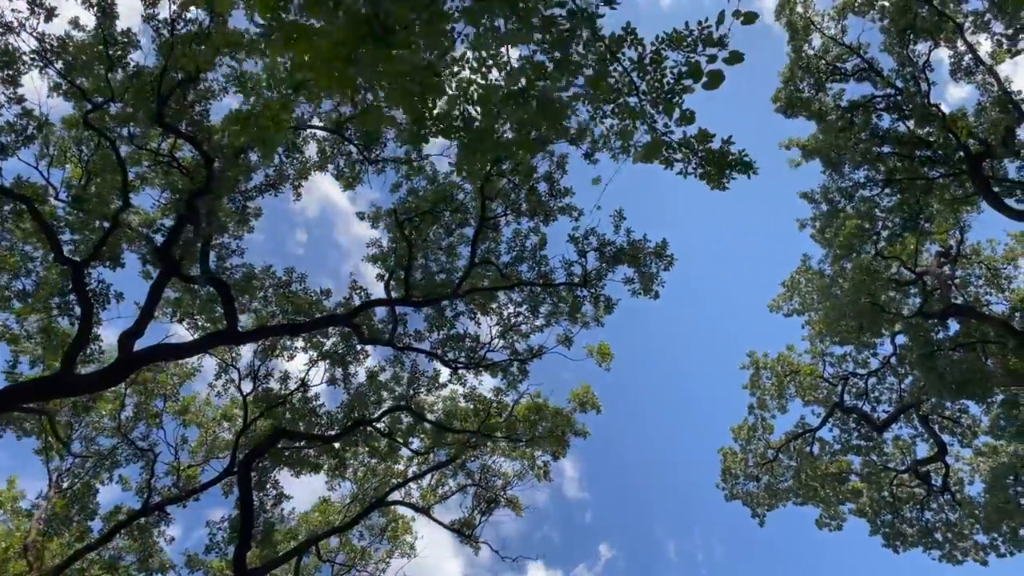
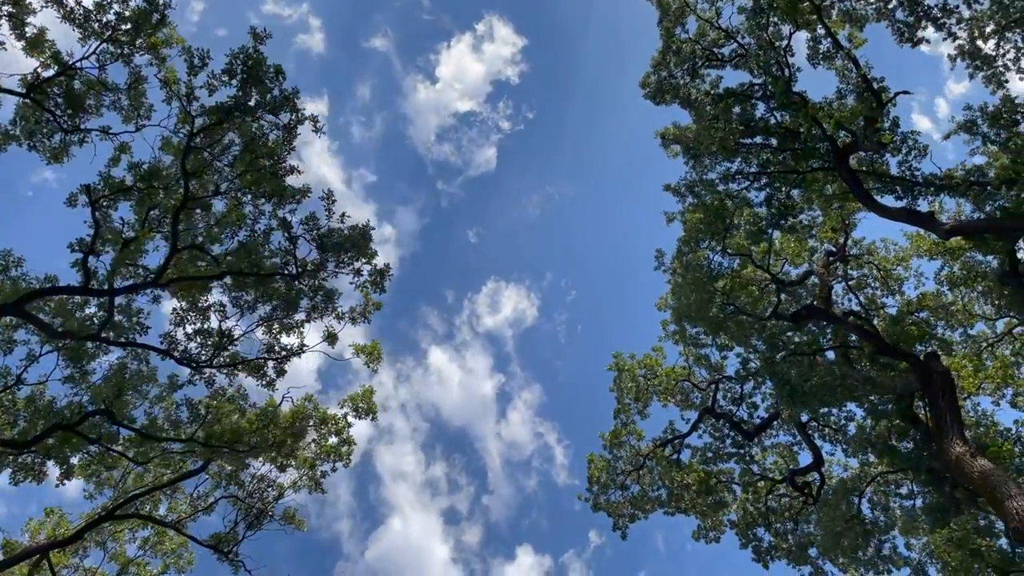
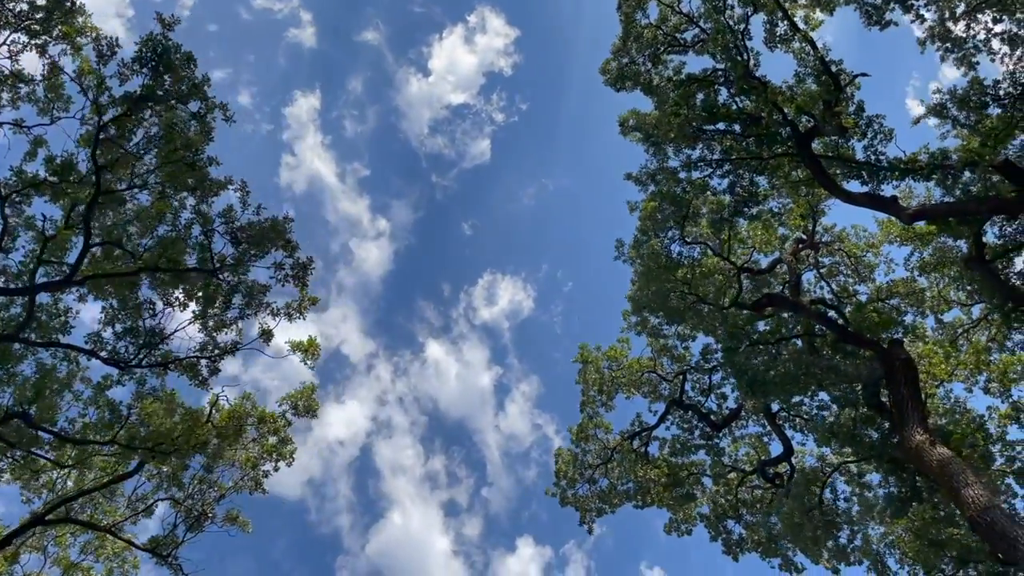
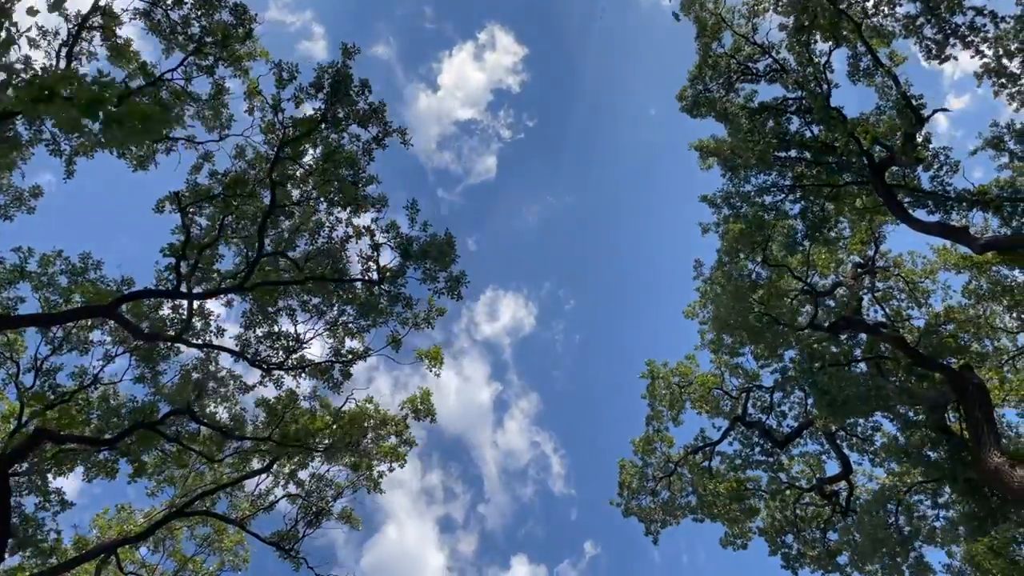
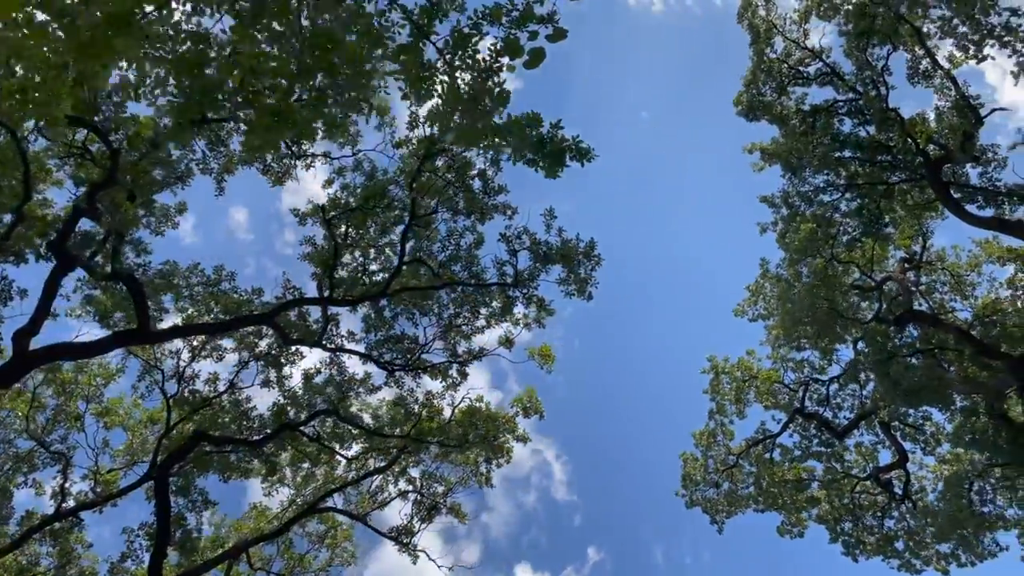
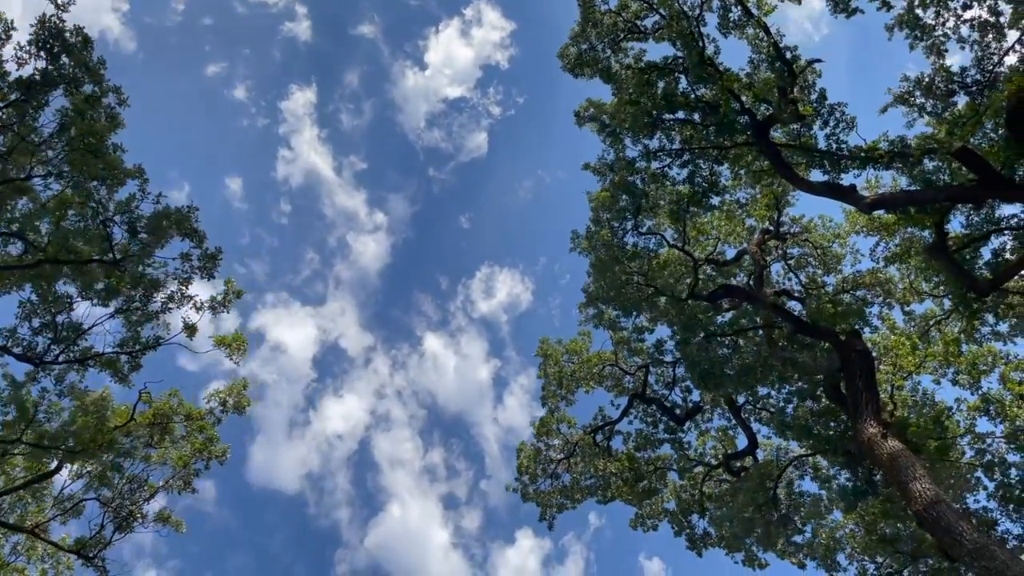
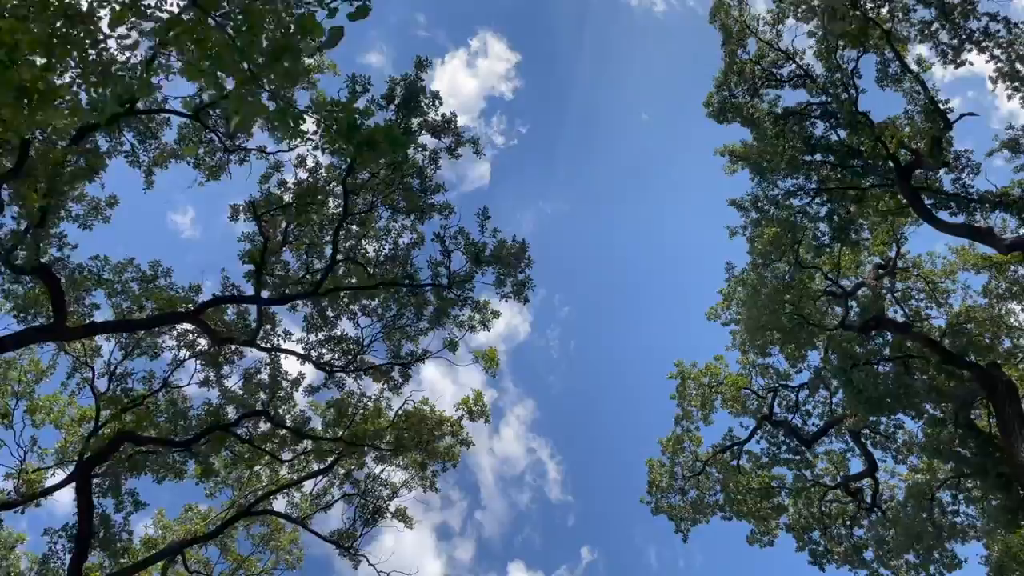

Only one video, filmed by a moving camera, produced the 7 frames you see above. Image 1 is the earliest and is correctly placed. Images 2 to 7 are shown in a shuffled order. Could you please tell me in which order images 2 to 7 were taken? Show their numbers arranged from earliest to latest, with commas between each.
5, 7, 4, 2, 3, 6
